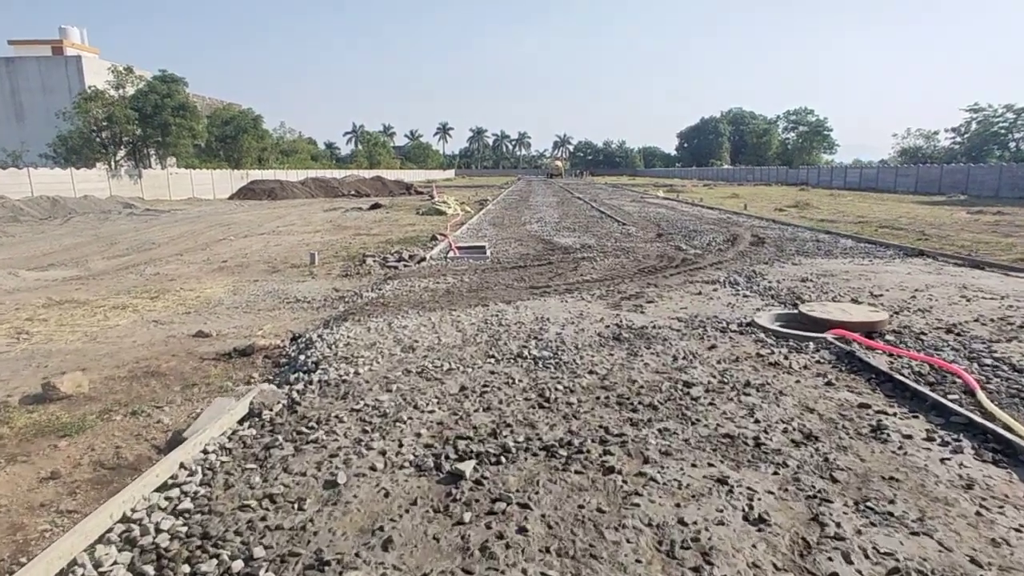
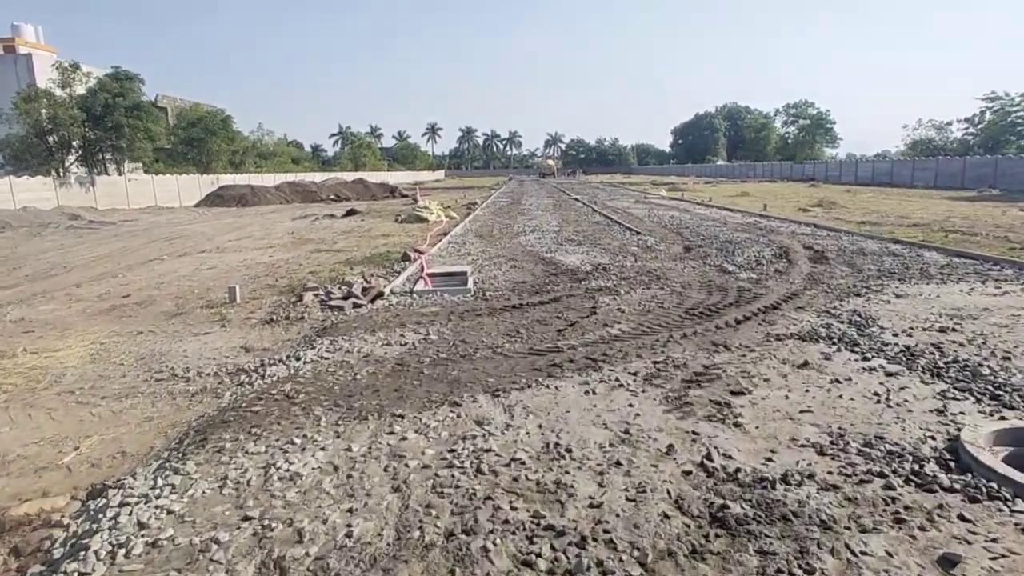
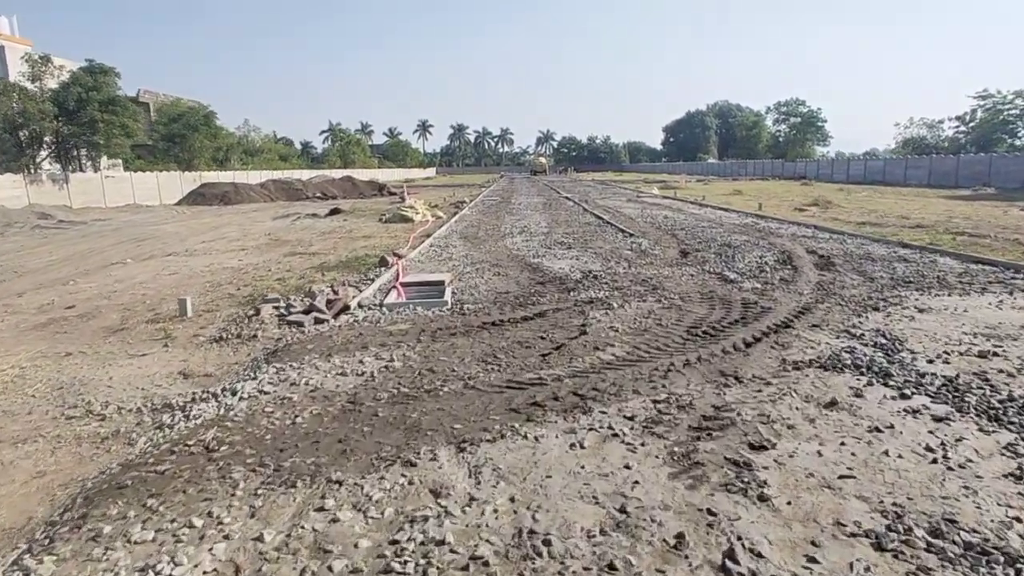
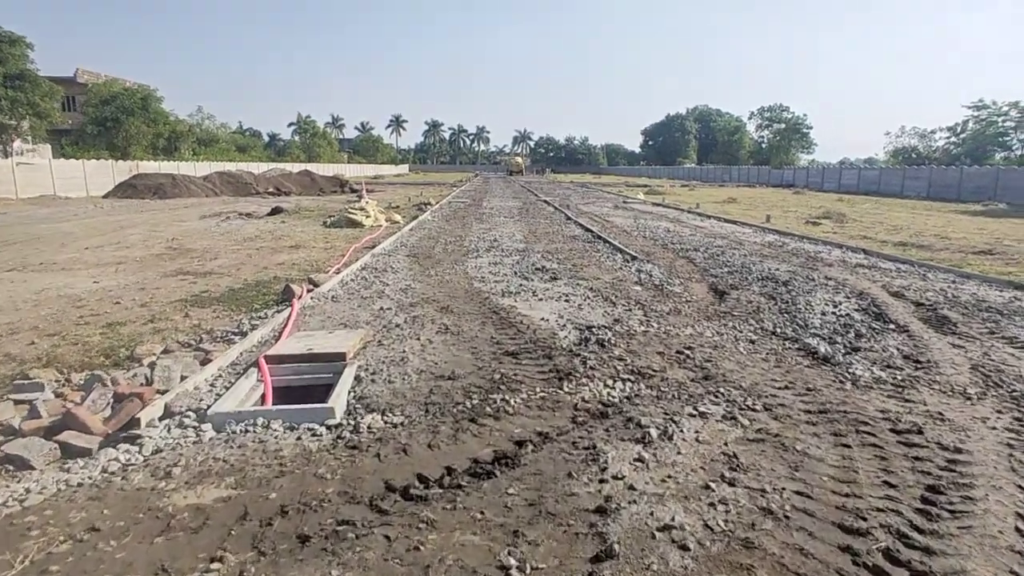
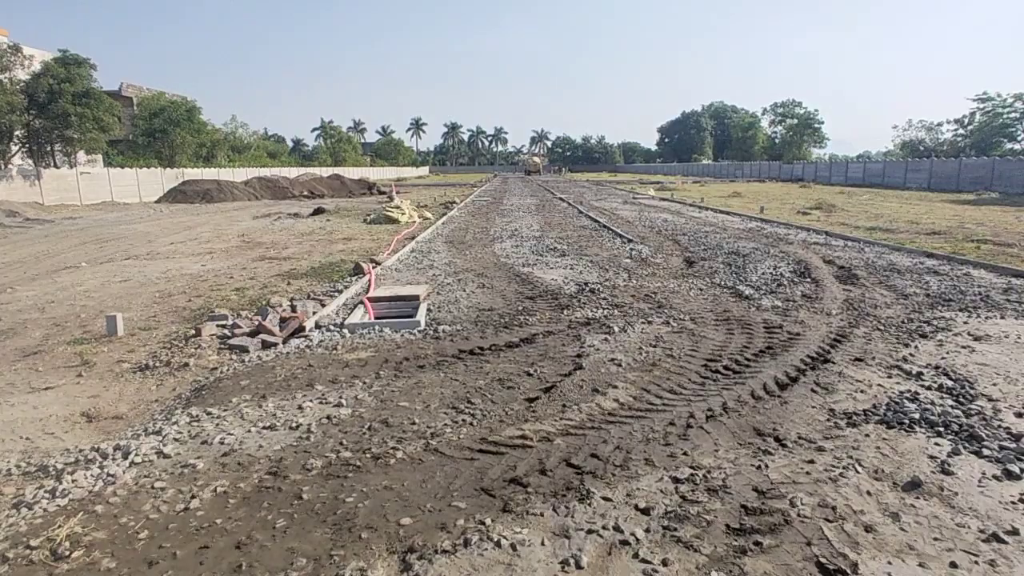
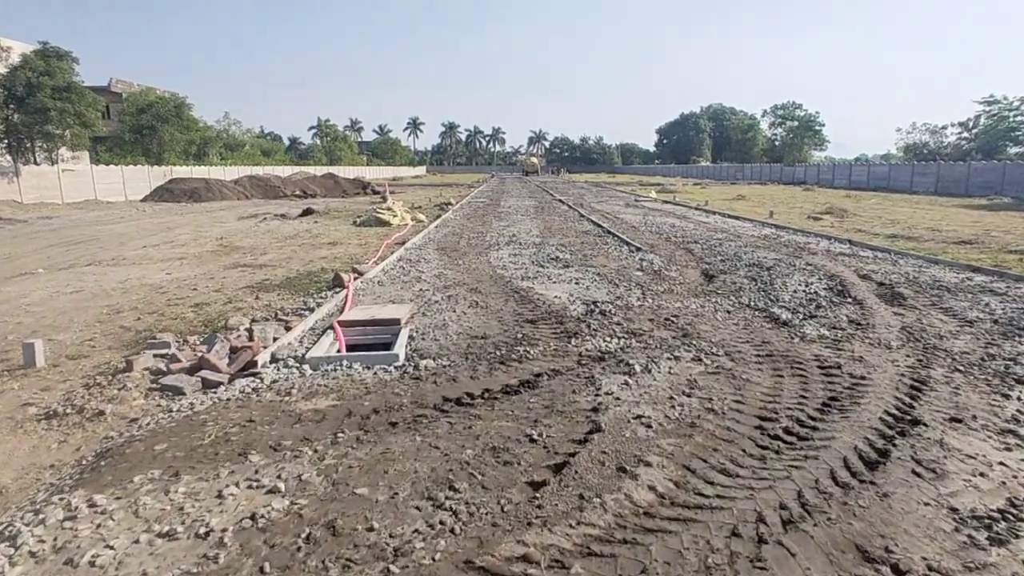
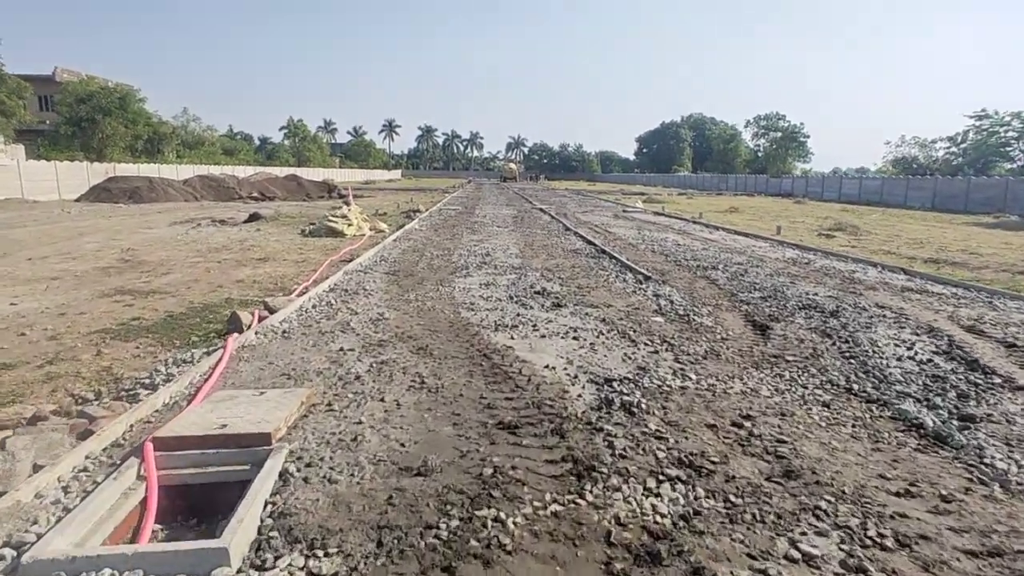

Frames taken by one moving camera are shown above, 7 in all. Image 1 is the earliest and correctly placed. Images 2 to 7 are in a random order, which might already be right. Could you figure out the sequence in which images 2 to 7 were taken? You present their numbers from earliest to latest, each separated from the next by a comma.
2, 3, 5, 6, 4, 7
